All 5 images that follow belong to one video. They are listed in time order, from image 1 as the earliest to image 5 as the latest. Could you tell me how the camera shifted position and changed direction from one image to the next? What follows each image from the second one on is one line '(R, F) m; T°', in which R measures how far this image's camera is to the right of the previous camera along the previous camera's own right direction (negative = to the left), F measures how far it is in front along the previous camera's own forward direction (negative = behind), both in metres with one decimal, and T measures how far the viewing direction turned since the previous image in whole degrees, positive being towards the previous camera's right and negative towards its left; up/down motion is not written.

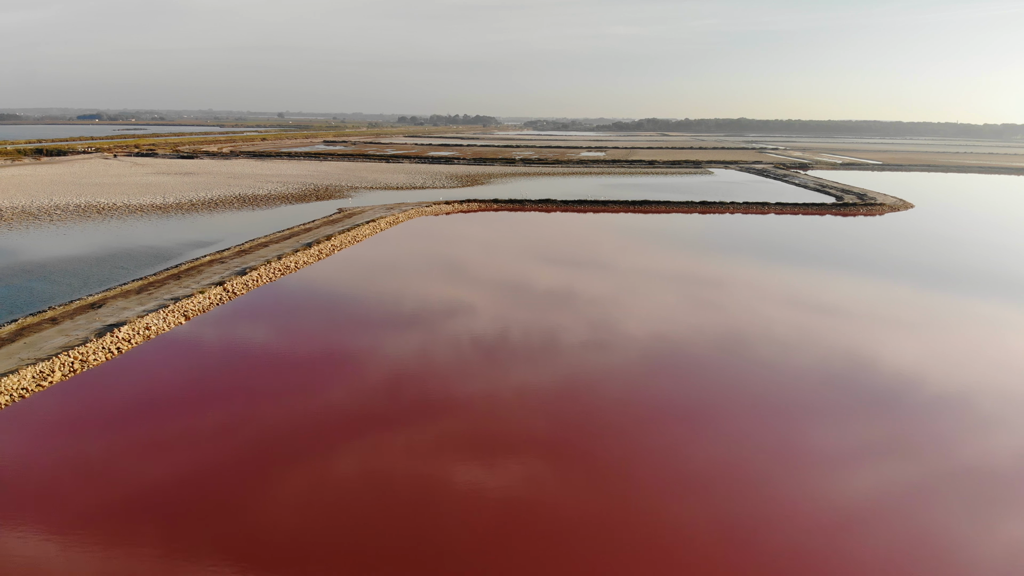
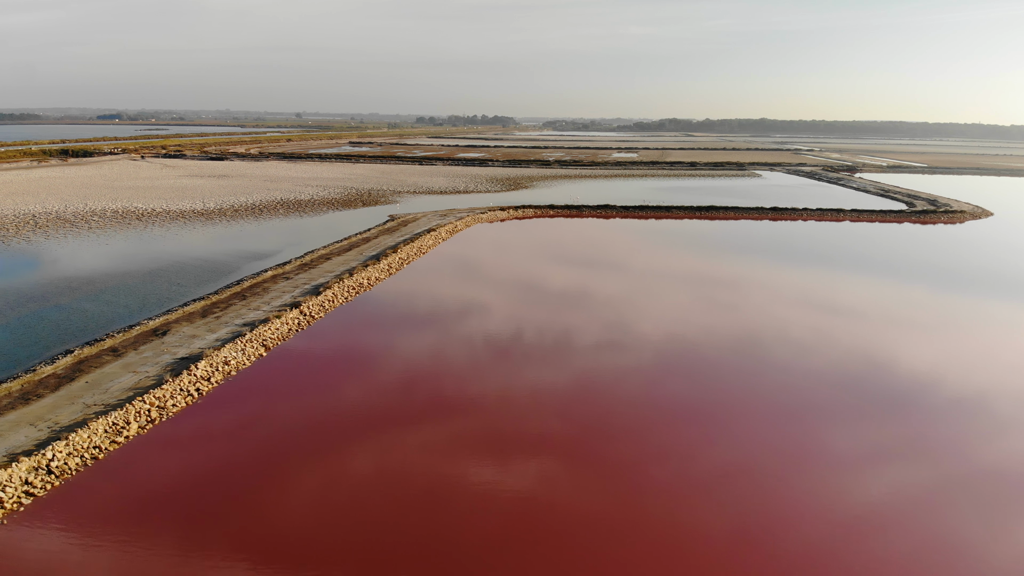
(-0.7, +0.5) m; -1°
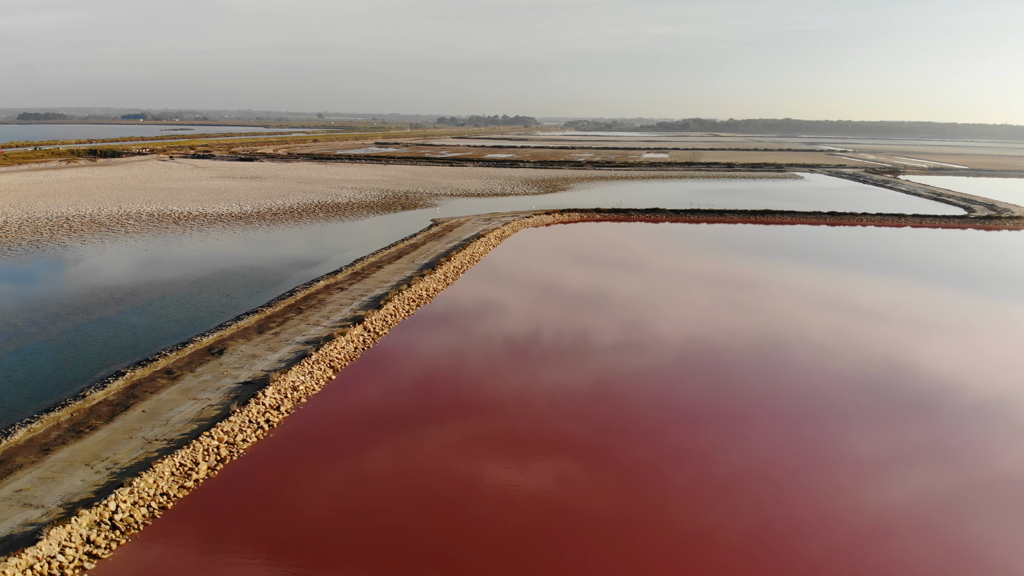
(-0.4, +0.3) m; -1°
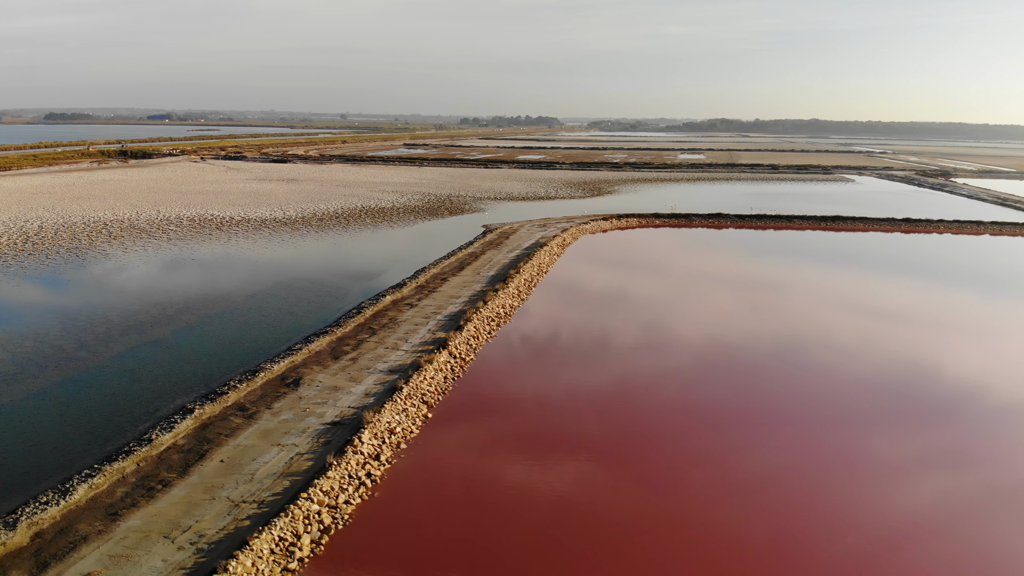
(-0.5, +0.4) m; -1°
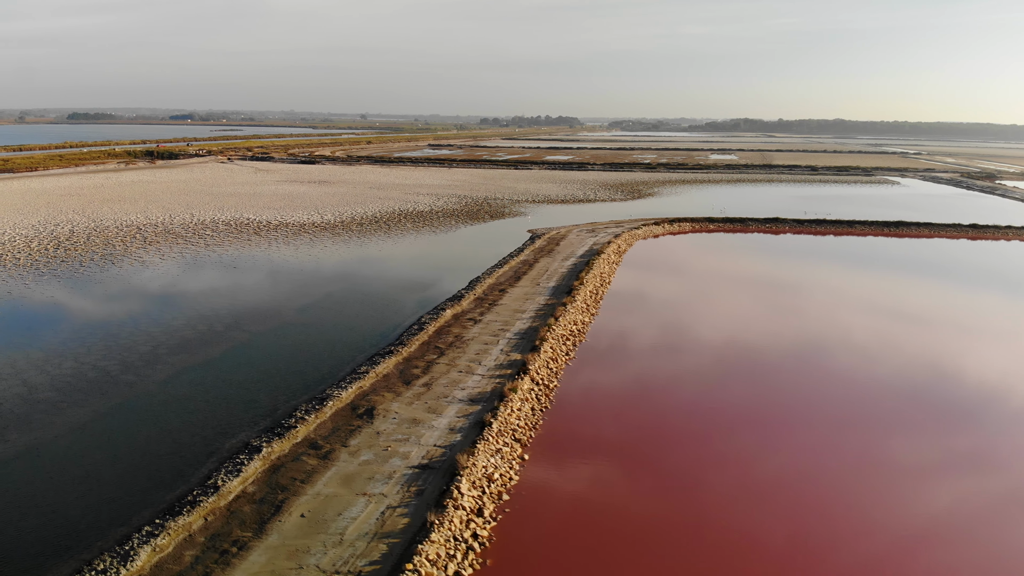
(-0.3, +0.3) m; -1°
